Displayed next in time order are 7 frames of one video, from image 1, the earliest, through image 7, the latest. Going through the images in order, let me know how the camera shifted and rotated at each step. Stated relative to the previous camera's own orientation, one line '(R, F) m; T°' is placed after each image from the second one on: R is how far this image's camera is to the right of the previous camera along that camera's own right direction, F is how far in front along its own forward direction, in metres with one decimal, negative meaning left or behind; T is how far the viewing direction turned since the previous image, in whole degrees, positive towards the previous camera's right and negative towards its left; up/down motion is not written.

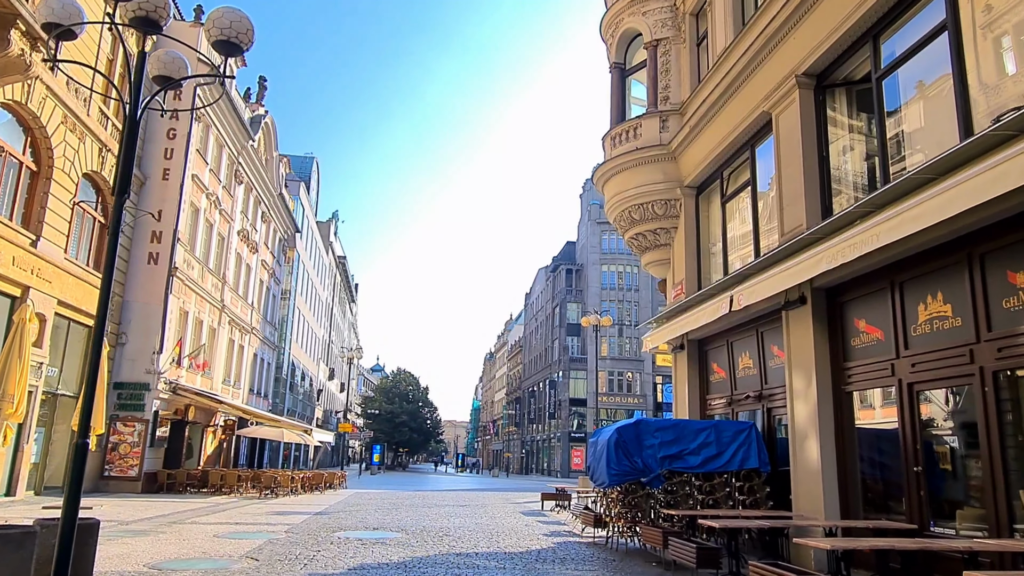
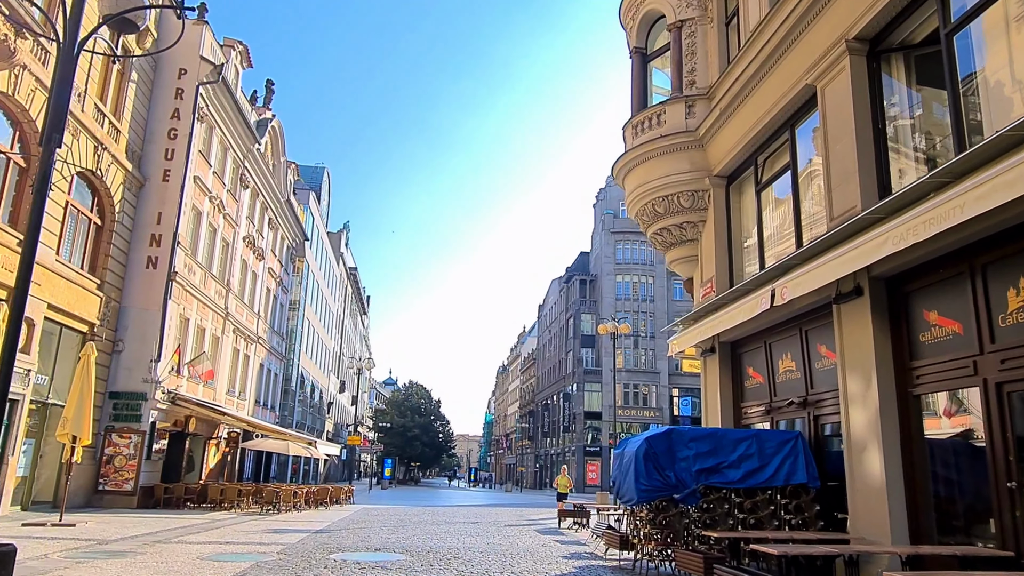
(0.0, +1.1) m; -1°
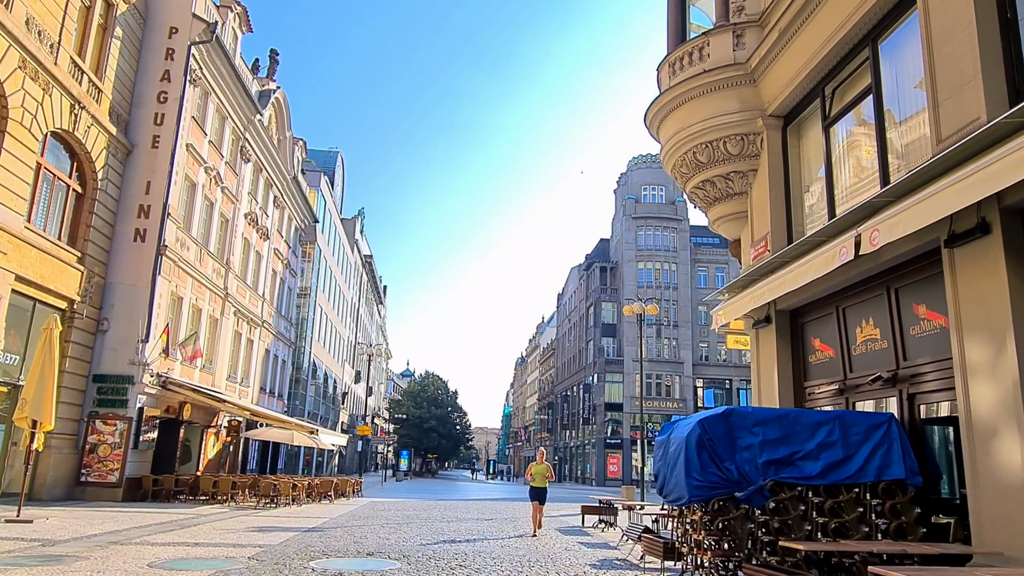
(0.0, +2.0) m; -1°
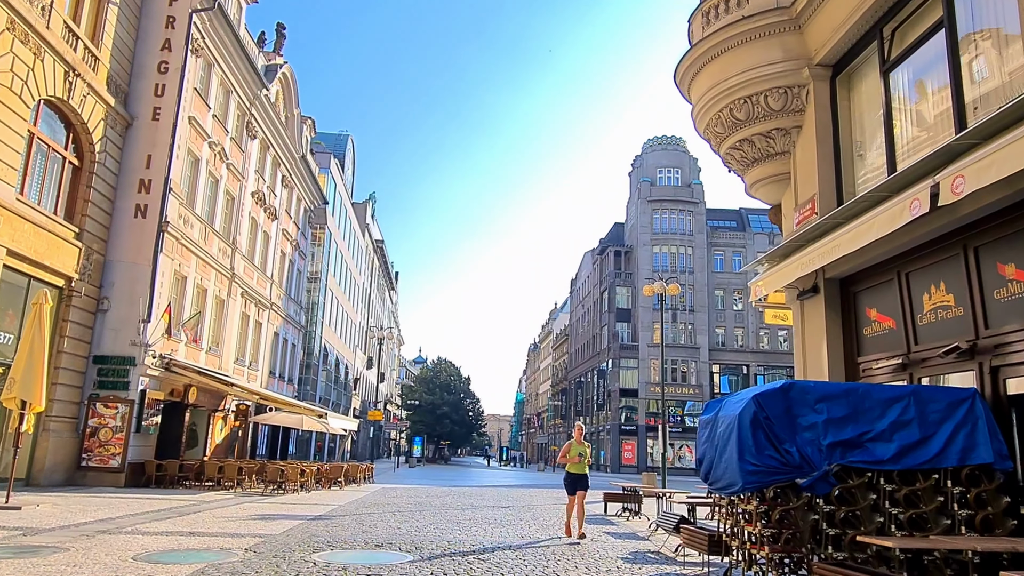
(-0.1, +1.0) m; -1°
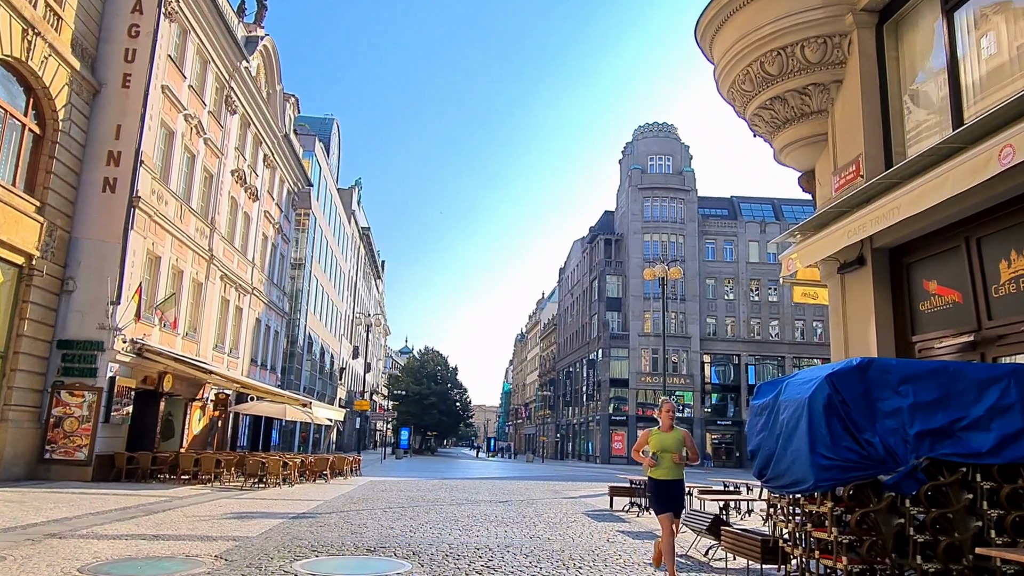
(-0.3, +1.2) m; +1°
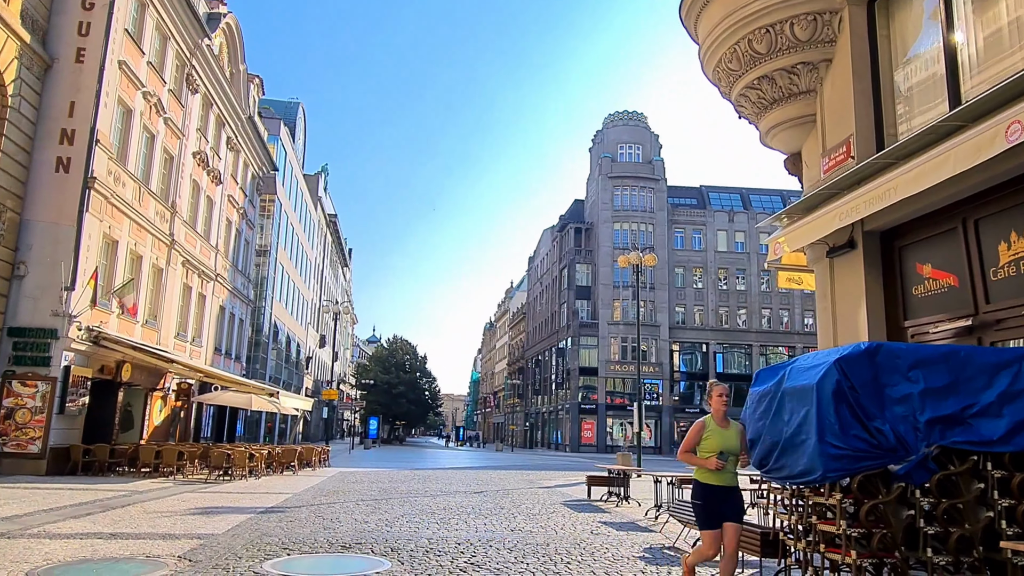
(-0.2, +0.4) m; +3°
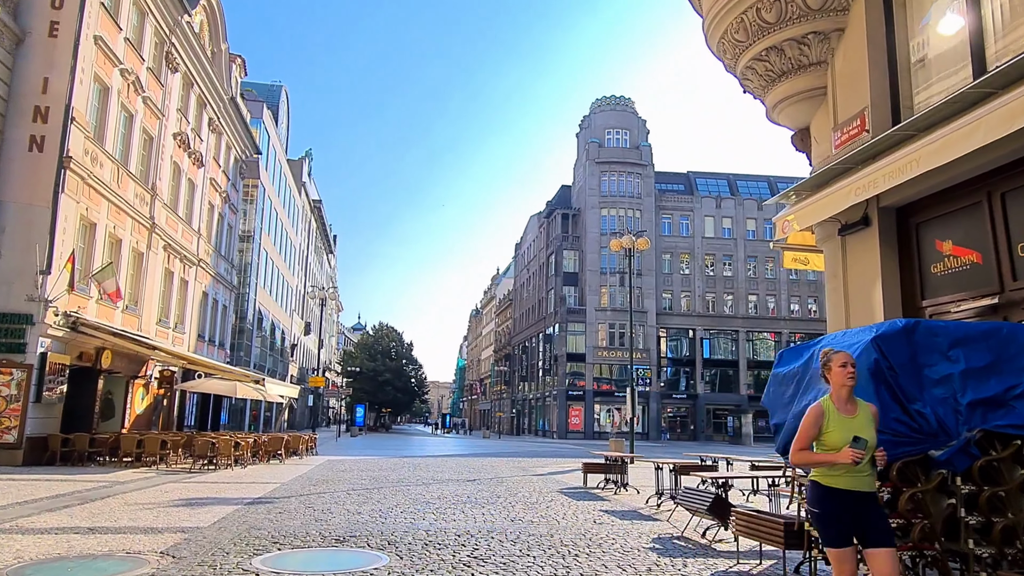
(-0.2, +0.4) m; +1°
